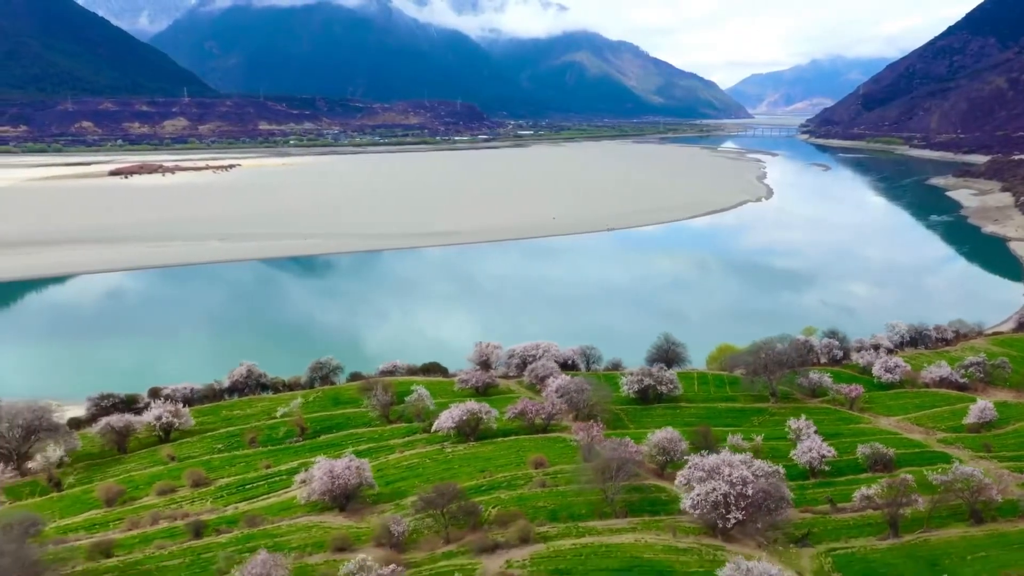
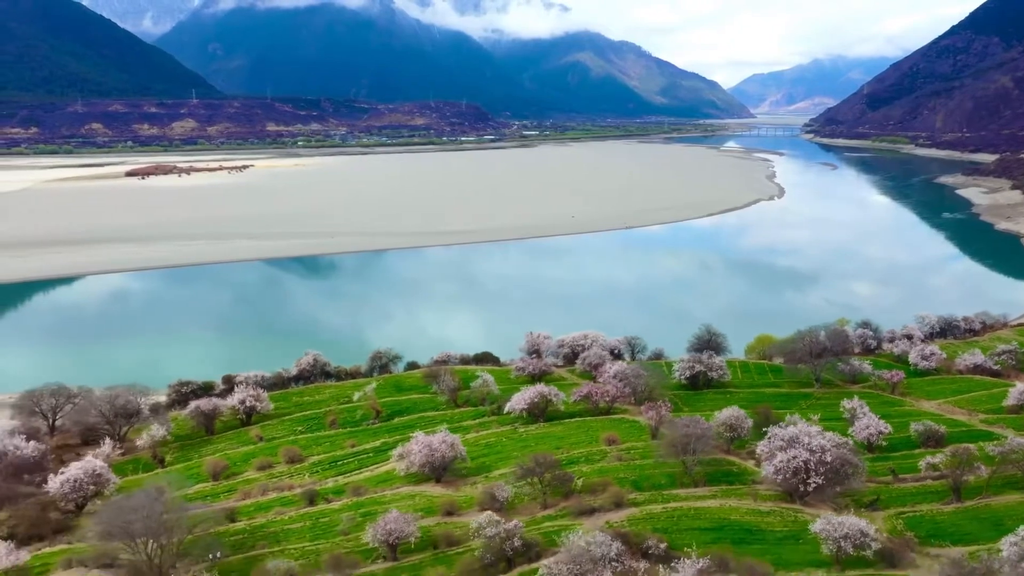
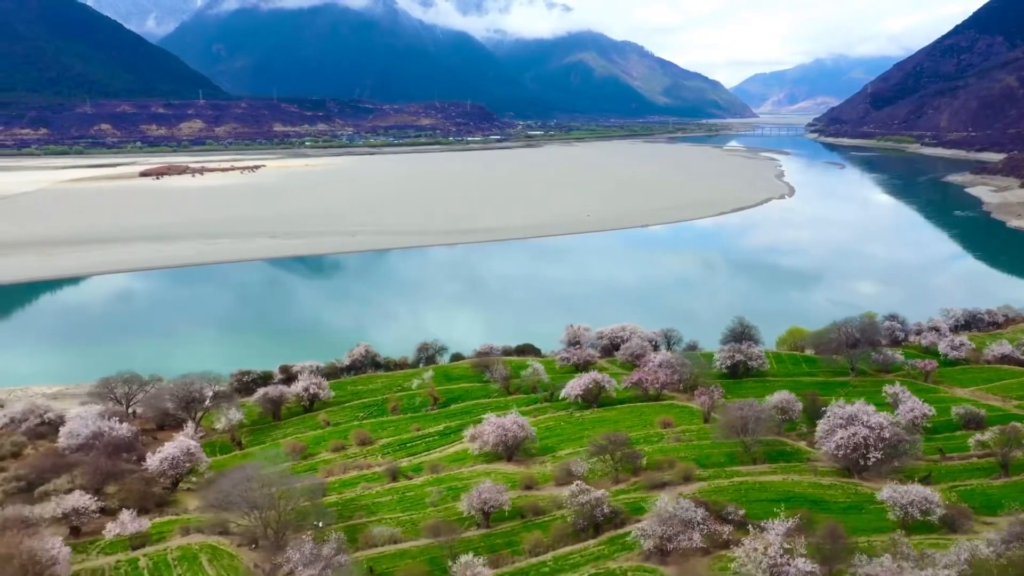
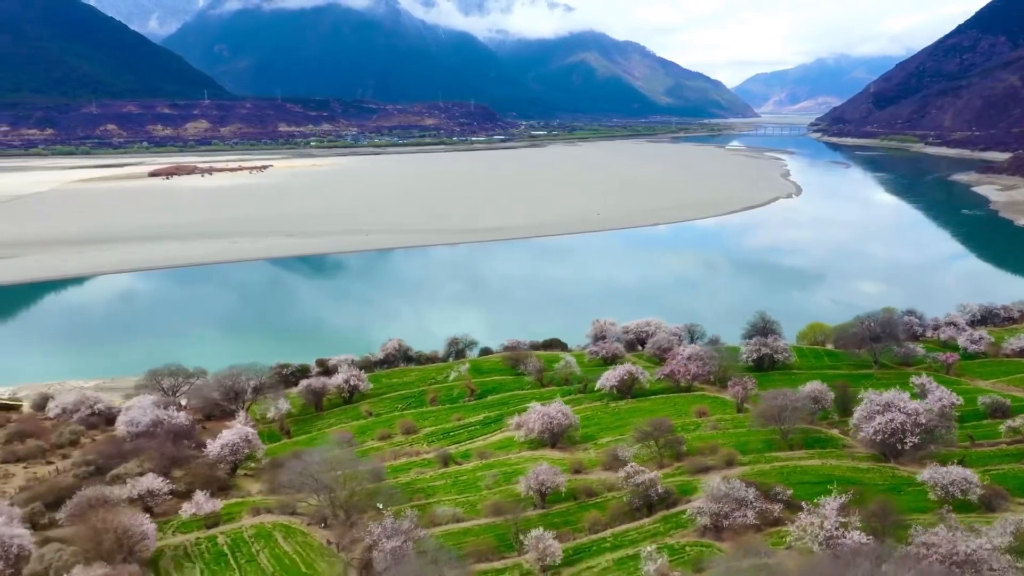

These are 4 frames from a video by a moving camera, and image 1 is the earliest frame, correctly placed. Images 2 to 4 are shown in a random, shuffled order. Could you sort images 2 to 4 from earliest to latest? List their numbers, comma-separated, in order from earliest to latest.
2, 3, 4
